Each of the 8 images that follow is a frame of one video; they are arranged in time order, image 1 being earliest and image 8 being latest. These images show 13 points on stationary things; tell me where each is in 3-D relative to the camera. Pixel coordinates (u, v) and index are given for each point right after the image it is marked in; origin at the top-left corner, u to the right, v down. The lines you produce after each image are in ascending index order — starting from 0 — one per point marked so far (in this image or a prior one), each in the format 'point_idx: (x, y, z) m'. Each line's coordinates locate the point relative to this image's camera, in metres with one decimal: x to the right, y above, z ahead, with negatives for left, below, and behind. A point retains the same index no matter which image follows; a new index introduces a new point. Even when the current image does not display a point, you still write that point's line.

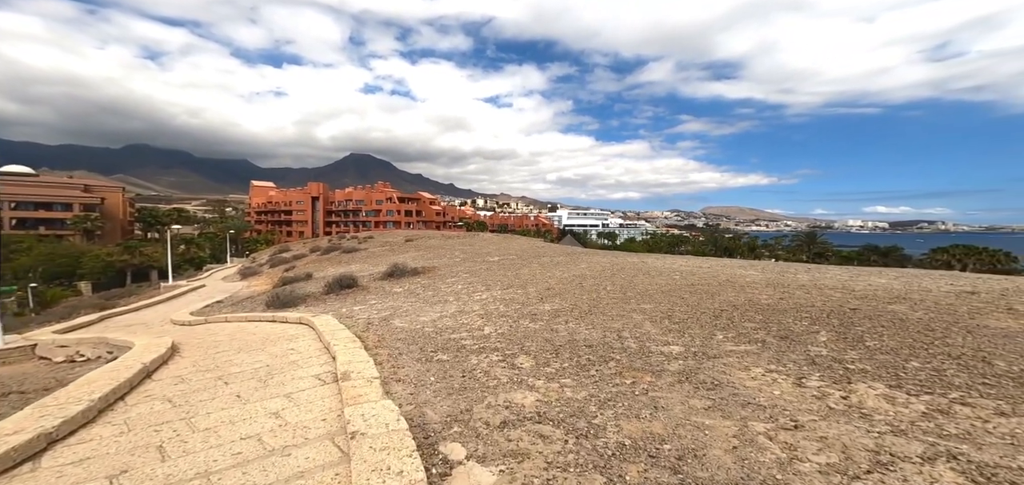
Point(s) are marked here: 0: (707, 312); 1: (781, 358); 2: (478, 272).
0: (+4.9, -1.8, +10.2) m
1: (+4.4, -1.9, +6.6) m
2: (-1.6, -1.4, +19.2) m
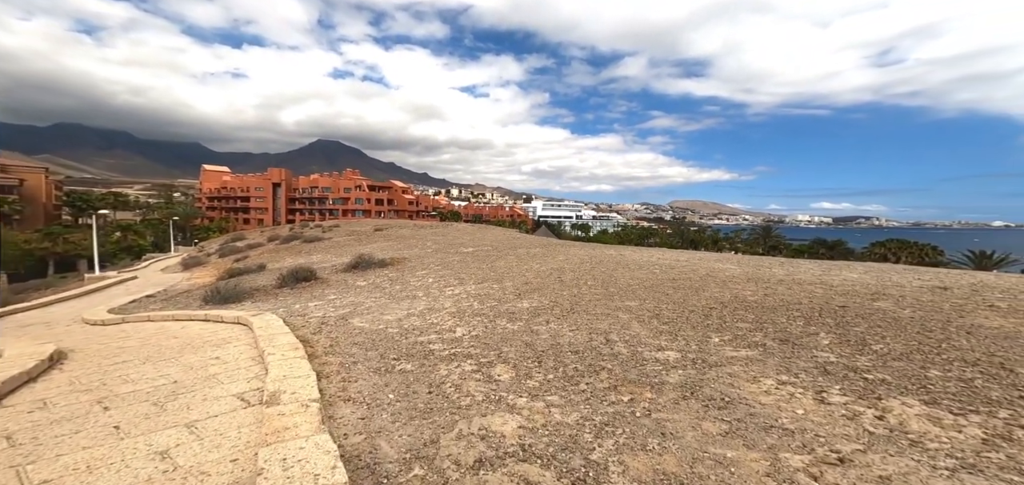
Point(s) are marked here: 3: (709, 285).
0: (+4.3, -1.6, +9.5) m
1: (+4.0, -1.8, +5.9) m
2: (-2.7, -1.0, +18.1) m
3: (+6.1, -1.3, +12.7) m
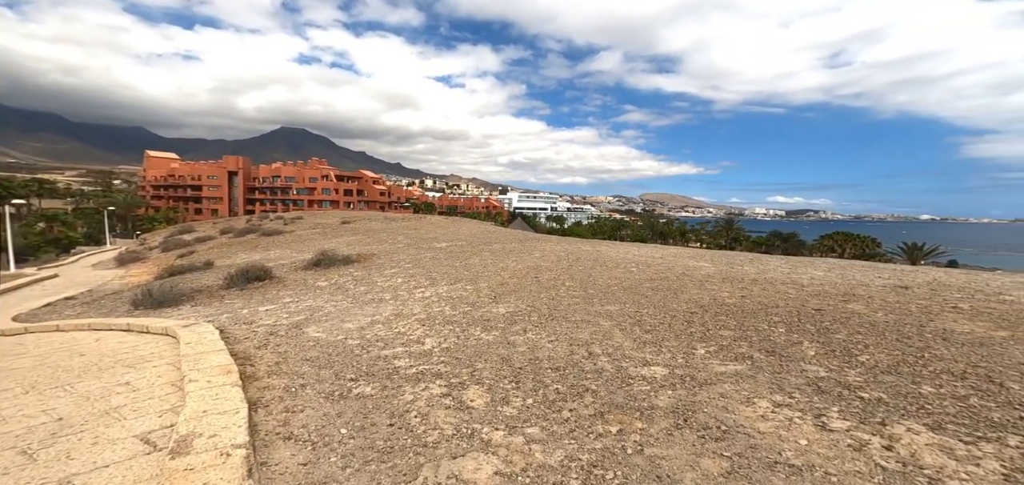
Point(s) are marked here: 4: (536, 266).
0: (+3.7, -1.7, +9.2) m
1: (+3.7, -1.9, +5.6) m
2: (-3.8, -0.8, +17.2) m
3: (+5.3, -1.3, +12.4) m
4: (+1.0, -0.9, +16.3) m
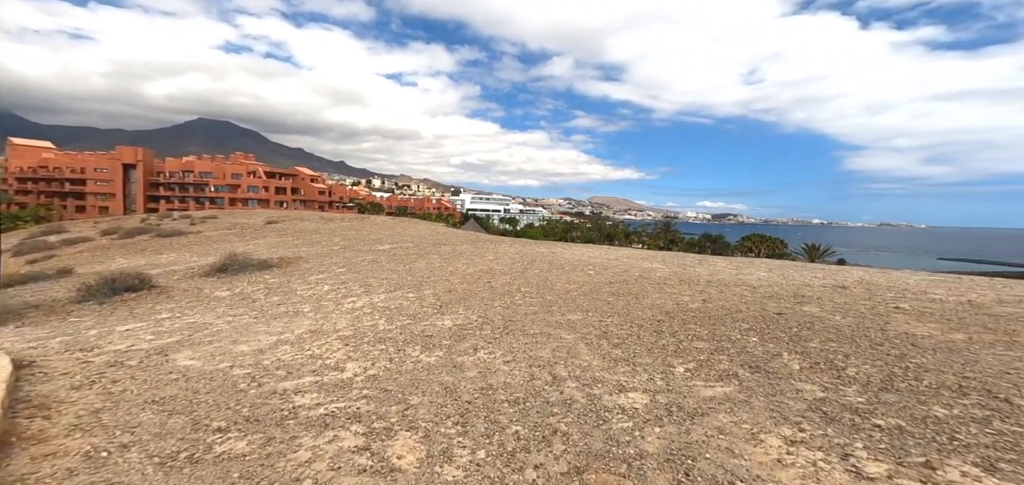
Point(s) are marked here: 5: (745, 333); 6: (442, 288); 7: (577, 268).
0: (+2.7, -1.7, +8.2) m
1: (+3.1, -1.9, +4.7) m
2: (-5.9, -0.9, +15.3) m
3: (+3.8, -1.4, +11.7) m
4: (-1.0, -1.0, +14.9) m
5: (+4.4, -1.7, +7.8) m
6: (-2.1, -1.3, +11.9) m
7: (+2.3, -0.9, +15.1) m
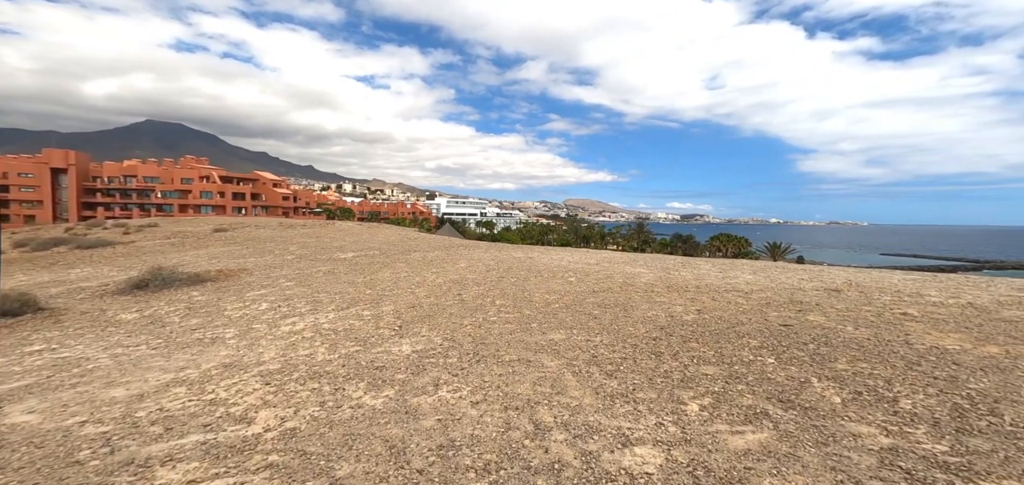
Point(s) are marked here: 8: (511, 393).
0: (+2.2, -1.8, +7.0) m
1: (+2.8, -2.0, +3.4) m
2: (-6.7, -1.2, +13.5) m
3: (+3.1, -1.5, +10.5) m
4: (-1.8, -1.2, +13.5) m
5: (+4.0, -1.8, +6.7) m
6: (-2.7, -1.5, +10.3) m
7: (+1.5, -1.1, +13.8) m
8: (-0.1, -1.9, +5.3) m
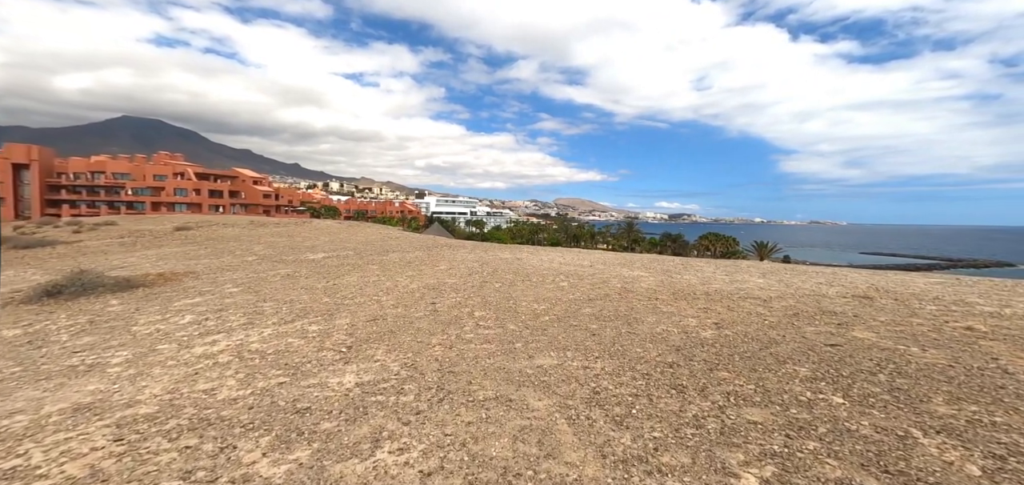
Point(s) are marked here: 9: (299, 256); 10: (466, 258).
0: (+1.9, -1.8, +5.3) m
1: (+2.6, -1.9, +1.8) m
2: (-7.2, -1.1, +11.7) m
3: (+2.7, -1.4, +8.9) m
4: (-2.3, -1.2, +11.7) m
5: (+3.7, -1.8, +5.1) m
6: (-3.1, -1.5, +8.6) m
7: (+1.0, -1.1, +12.2) m
8: (-0.4, -1.9, +3.6) m
9: (-9.4, -0.6, +18.3) m
10: (-1.9, -0.6, +17.7) m
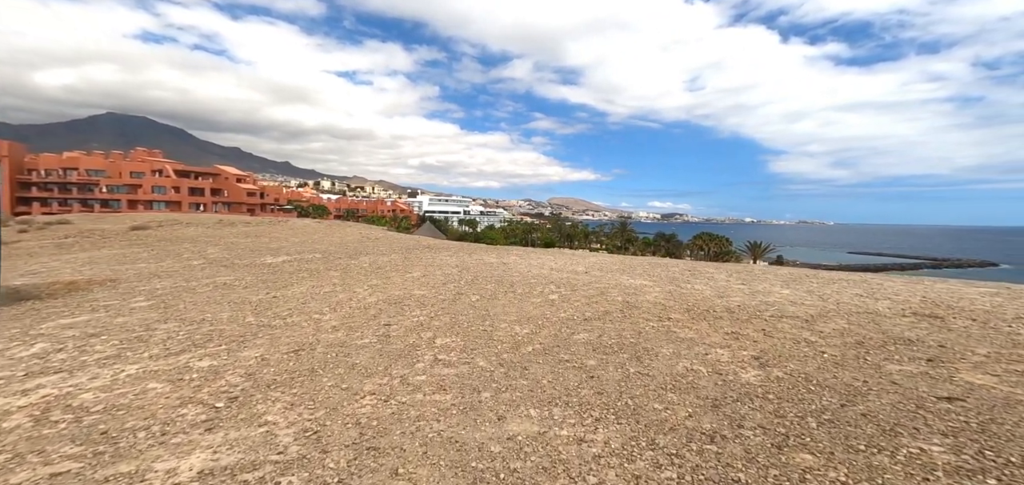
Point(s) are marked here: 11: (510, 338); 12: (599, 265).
0: (+1.5, -1.9, +3.3) m
1: (+2.3, -2.0, -0.2) m
2: (-7.7, -1.2, +9.5) m
3: (+2.3, -1.5, +6.9) m
4: (-2.8, -1.3, +9.6) m
5: (+3.3, -1.9, +3.1) m
6: (-3.6, -1.6, +6.5) m
7: (+0.5, -1.2, +10.2) m
8: (-0.8, -2.0, +1.6) m
9: (-10.0, -0.6, +16.1) m
10: (-2.5, -0.7, +15.6) m
11: (0.0, -1.5, +6.8) m
12: (+3.2, -0.8, +14.9) m
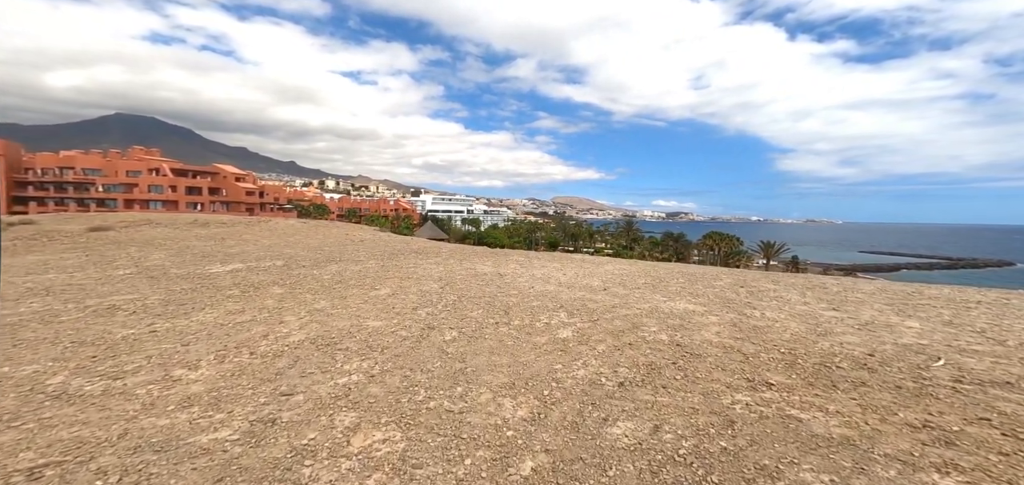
0: (+1.3, -2.0, +0.2) m
1: (+2.0, -2.2, -3.3) m
2: (-7.8, -1.4, +6.6) m
3: (+2.1, -1.7, +3.7) m
4: (-2.9, -1.4, +6.6) m
5: (+3.1, -2.0, 0.0) m
6: (-3.7, -1.7, +3.5) m
7: (+0.4, -1.3, +7.1) m
8: (-1.0, -2.1, -1.5) m
9: (-10.0, -0.8, +13.2) m
10: (-2.5, -0.8, +12.6) m
11: (-0.2, -1.7, +3.7) m
12: (+3.2, -1.0, +11.7) m
